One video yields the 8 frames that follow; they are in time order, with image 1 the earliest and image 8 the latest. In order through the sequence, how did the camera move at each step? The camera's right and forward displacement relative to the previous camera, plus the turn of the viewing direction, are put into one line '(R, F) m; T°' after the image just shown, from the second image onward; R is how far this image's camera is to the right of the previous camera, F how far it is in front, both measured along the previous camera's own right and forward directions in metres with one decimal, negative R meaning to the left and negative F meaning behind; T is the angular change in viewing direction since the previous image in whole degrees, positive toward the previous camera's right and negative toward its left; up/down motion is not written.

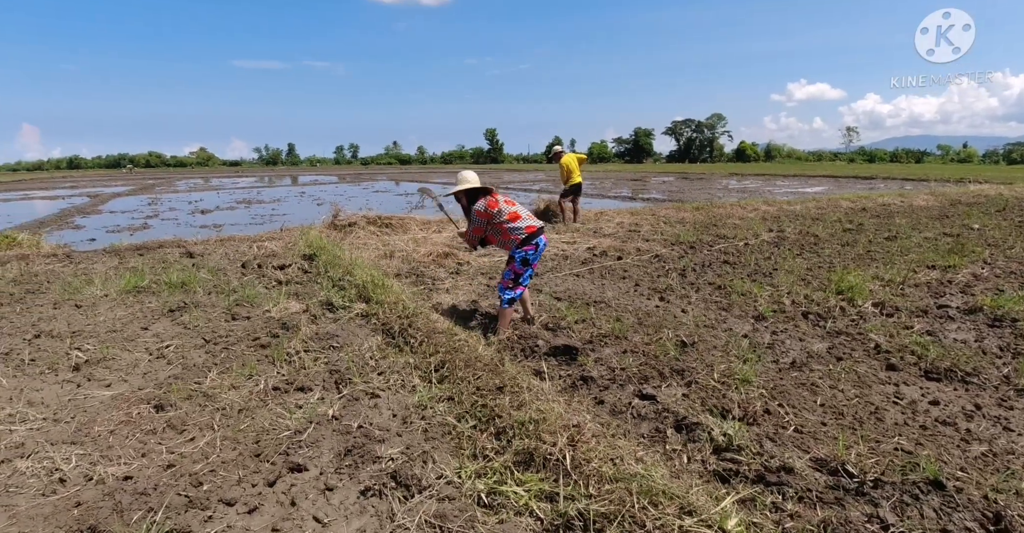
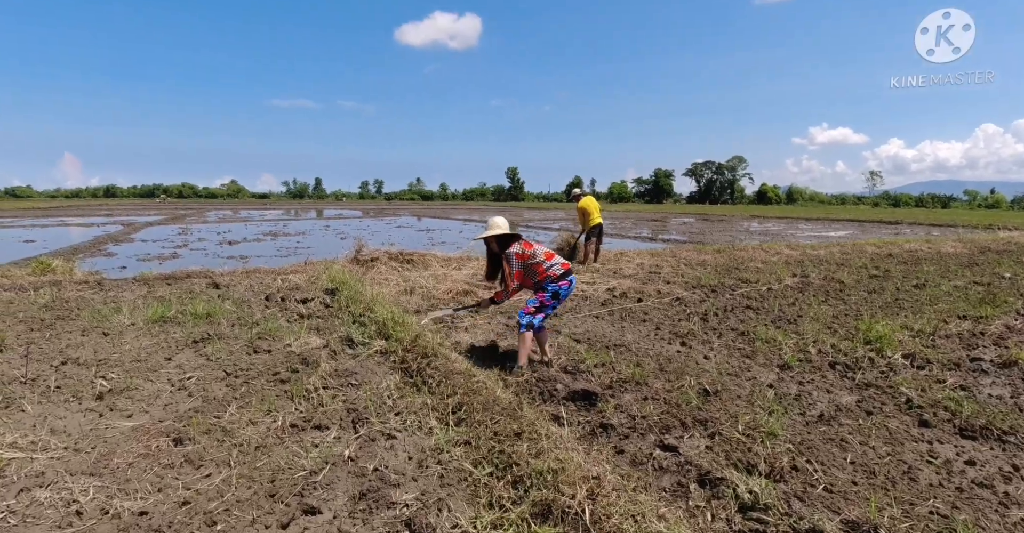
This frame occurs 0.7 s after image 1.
(0.0, 0.0) m; -2°
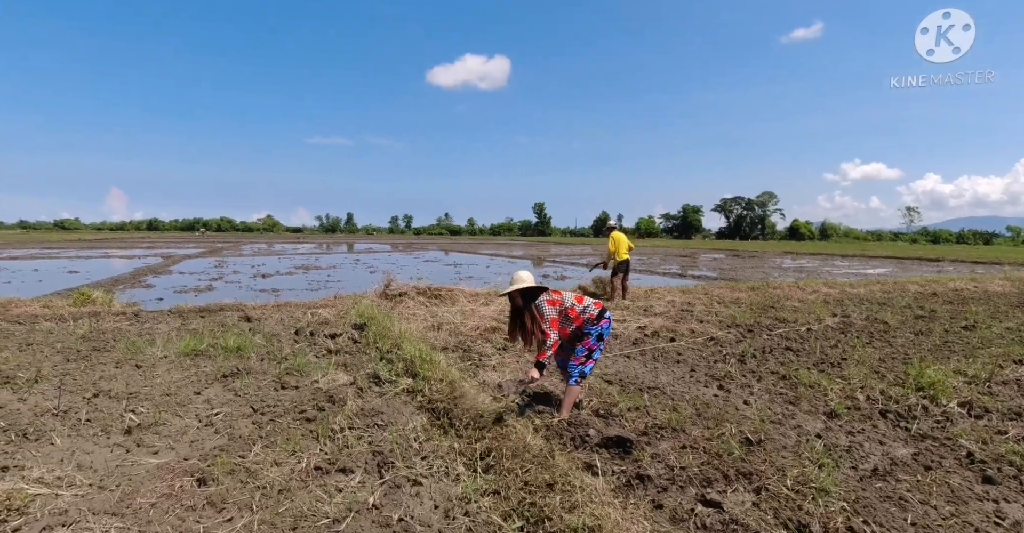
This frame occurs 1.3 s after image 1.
(0.0, +0.1) m; -3°
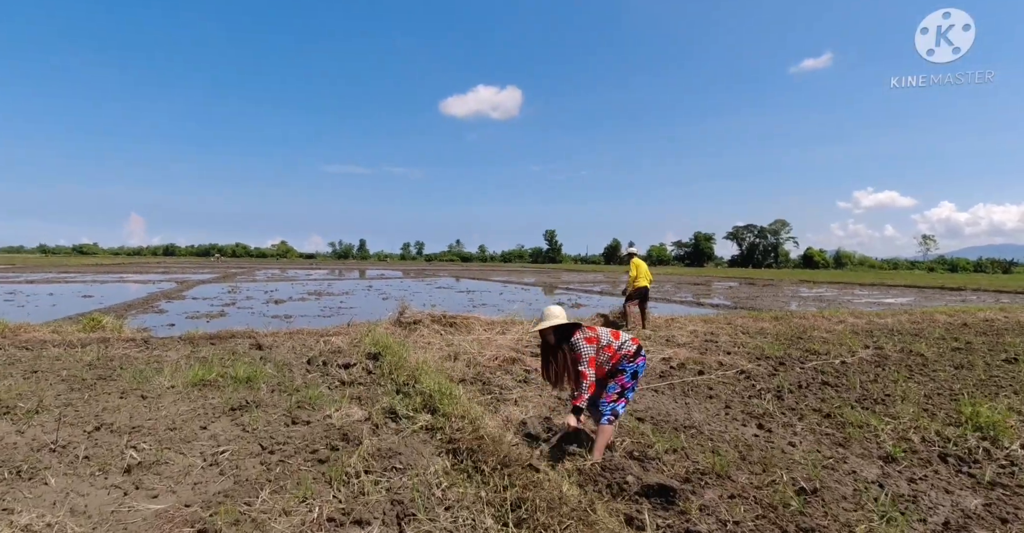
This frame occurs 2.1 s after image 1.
(-0.1, +0.2) m; -1°
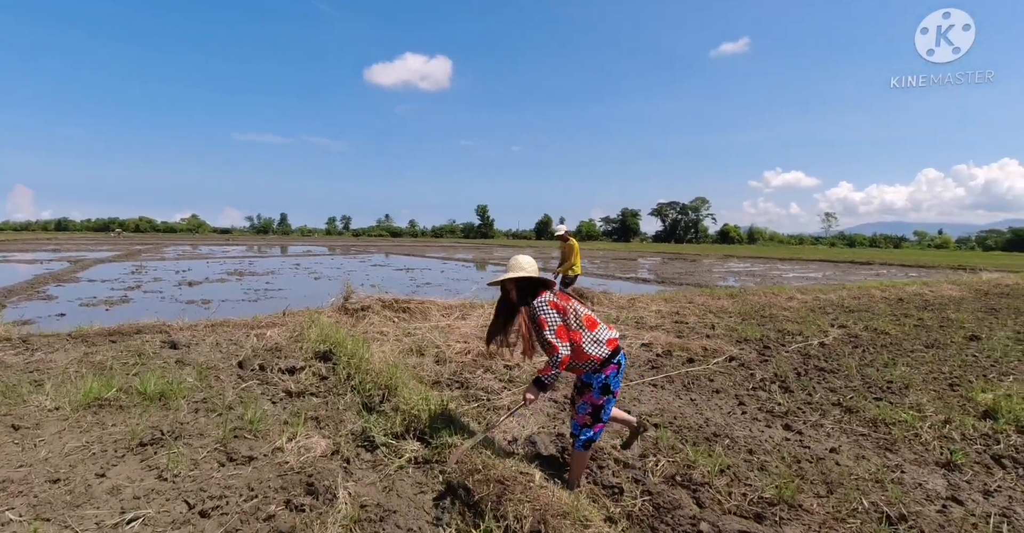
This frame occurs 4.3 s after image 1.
(-0.5, +0.9) m; +7°
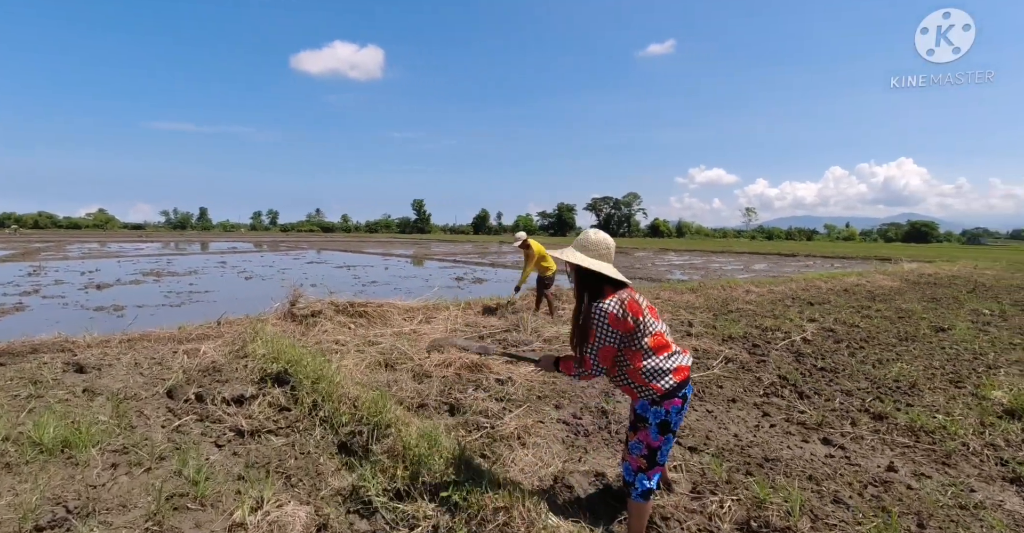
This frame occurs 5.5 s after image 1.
(-0.5, +0.7) m; +7°
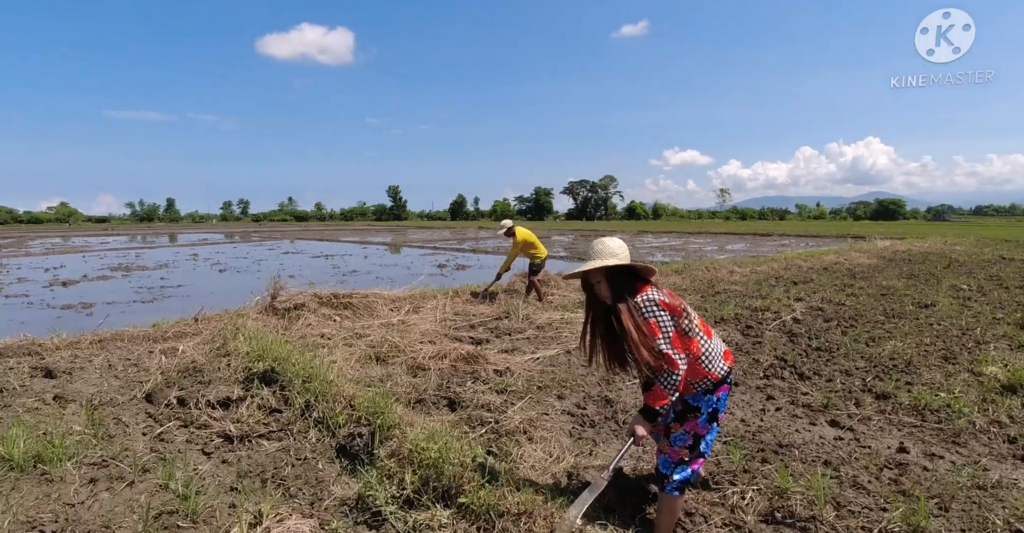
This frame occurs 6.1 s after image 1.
(-0.1, +0.2) m; +2°
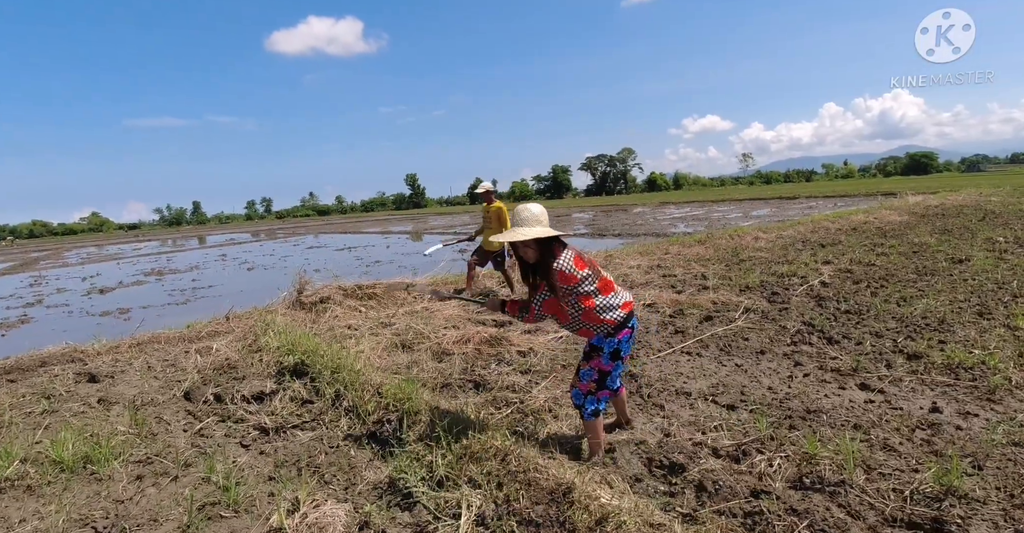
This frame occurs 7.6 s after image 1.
(0.0, 0.0) m; -2°
